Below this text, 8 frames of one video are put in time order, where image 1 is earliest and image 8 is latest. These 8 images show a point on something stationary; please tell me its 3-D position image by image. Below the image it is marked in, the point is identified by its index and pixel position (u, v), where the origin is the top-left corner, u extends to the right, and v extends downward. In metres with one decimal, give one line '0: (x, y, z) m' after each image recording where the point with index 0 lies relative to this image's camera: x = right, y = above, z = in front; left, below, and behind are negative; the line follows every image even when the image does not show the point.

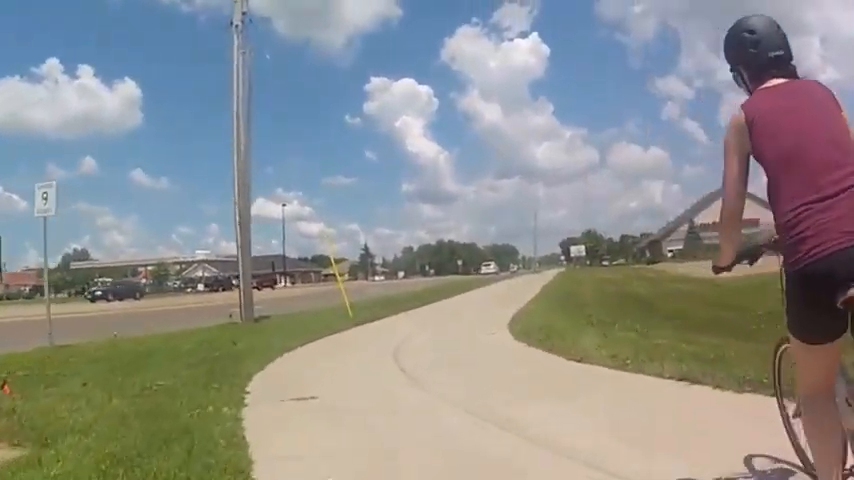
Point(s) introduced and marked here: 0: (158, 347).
0: (-5.2, -2.1, +16.3) m
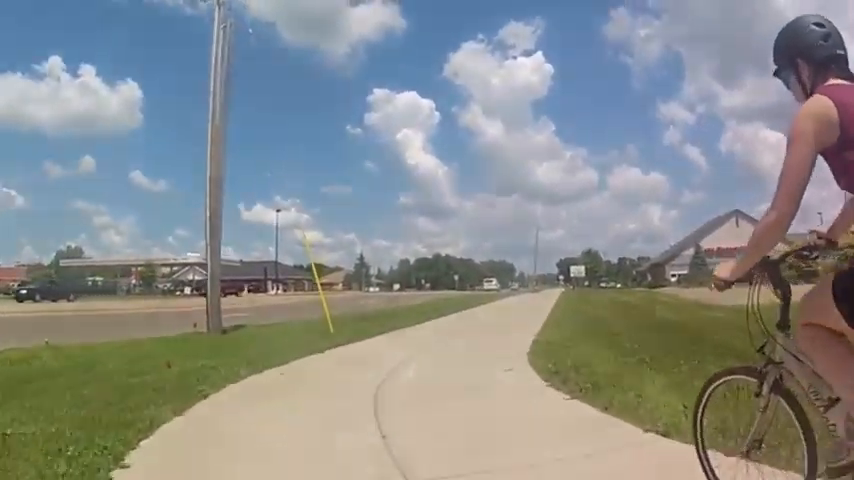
0: (-5.2, -1.9, +12.8) m
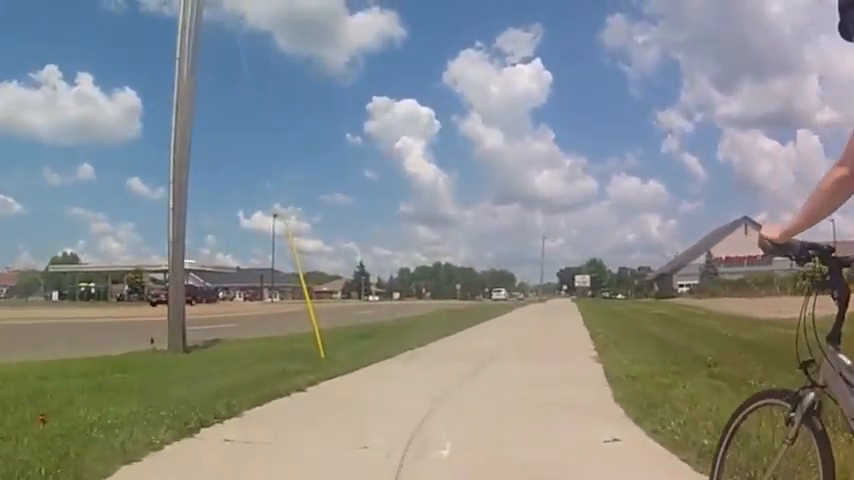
0: (-4.9, -1.7, +8.6) m
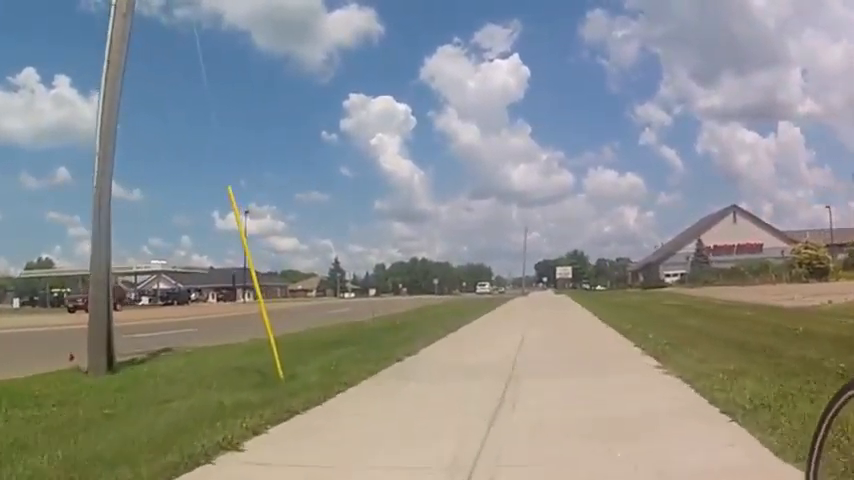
0: (-4.8, -1.5, +4.9) m
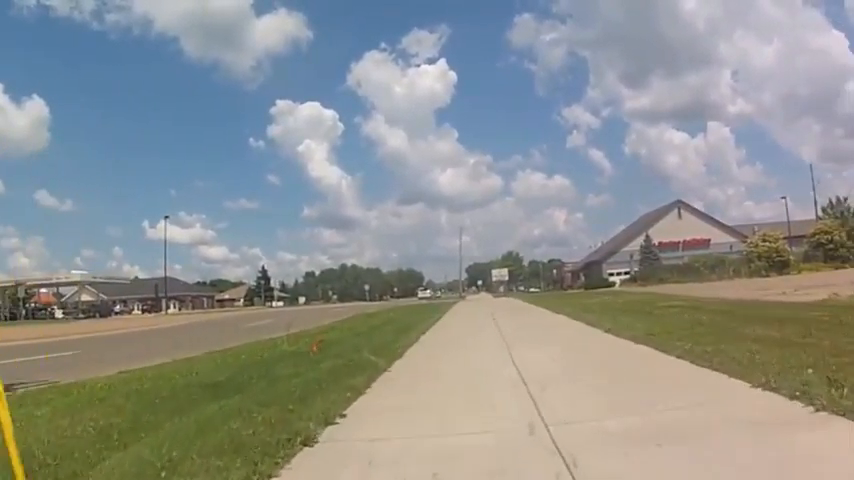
0: (-4.7, -1.3, -1.0) m
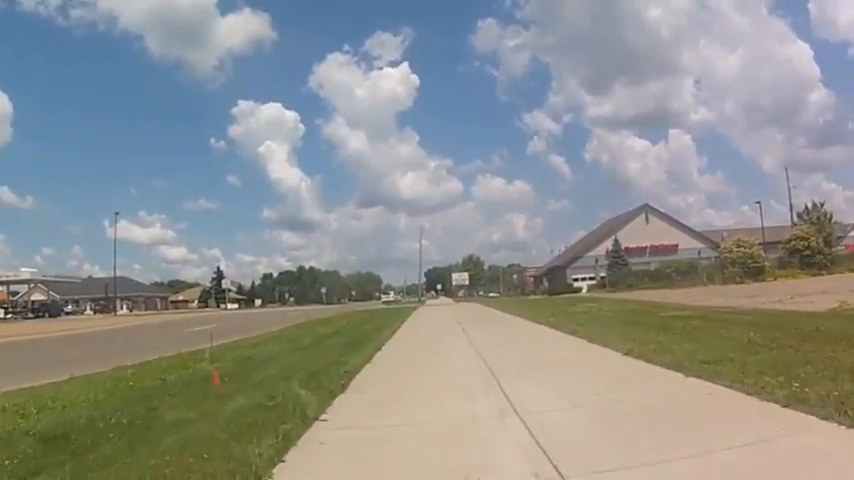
0: (-4.5, -1.0, -4.5) m
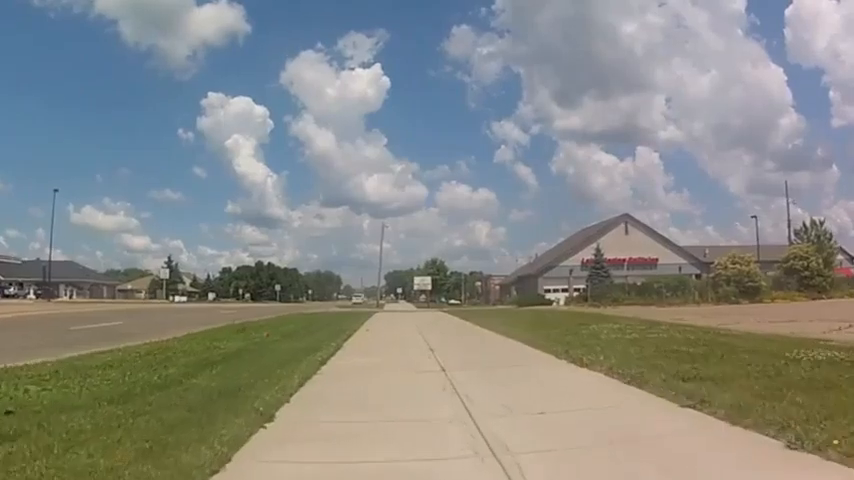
0: (-4.1, -0.3, -11.2) m
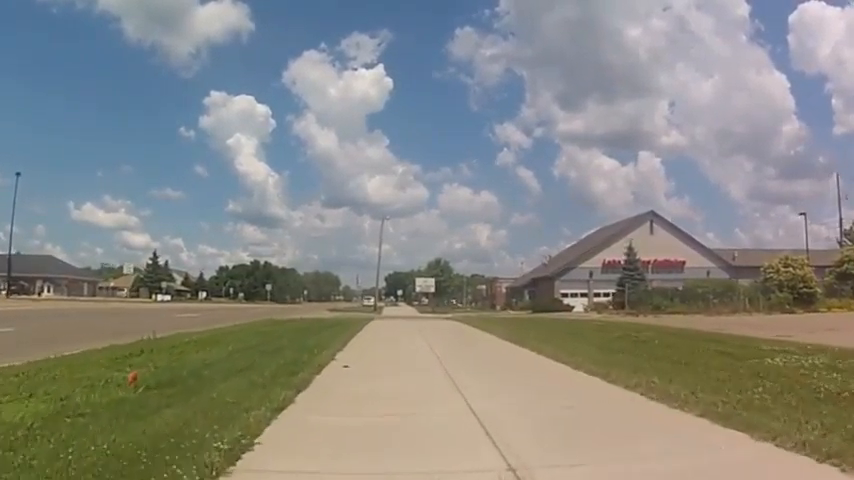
0: (-3.7, +0.3, -18.7) m
